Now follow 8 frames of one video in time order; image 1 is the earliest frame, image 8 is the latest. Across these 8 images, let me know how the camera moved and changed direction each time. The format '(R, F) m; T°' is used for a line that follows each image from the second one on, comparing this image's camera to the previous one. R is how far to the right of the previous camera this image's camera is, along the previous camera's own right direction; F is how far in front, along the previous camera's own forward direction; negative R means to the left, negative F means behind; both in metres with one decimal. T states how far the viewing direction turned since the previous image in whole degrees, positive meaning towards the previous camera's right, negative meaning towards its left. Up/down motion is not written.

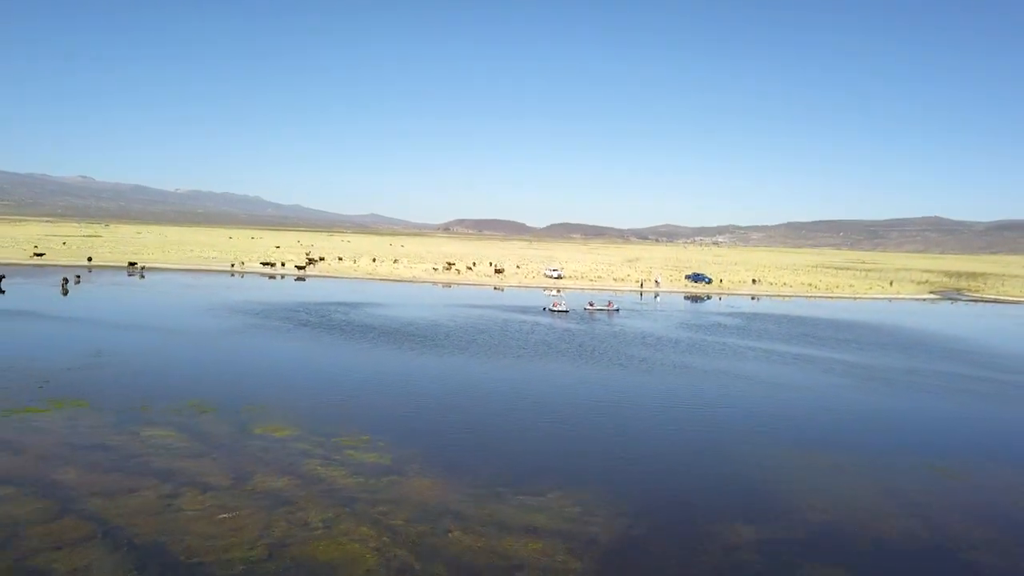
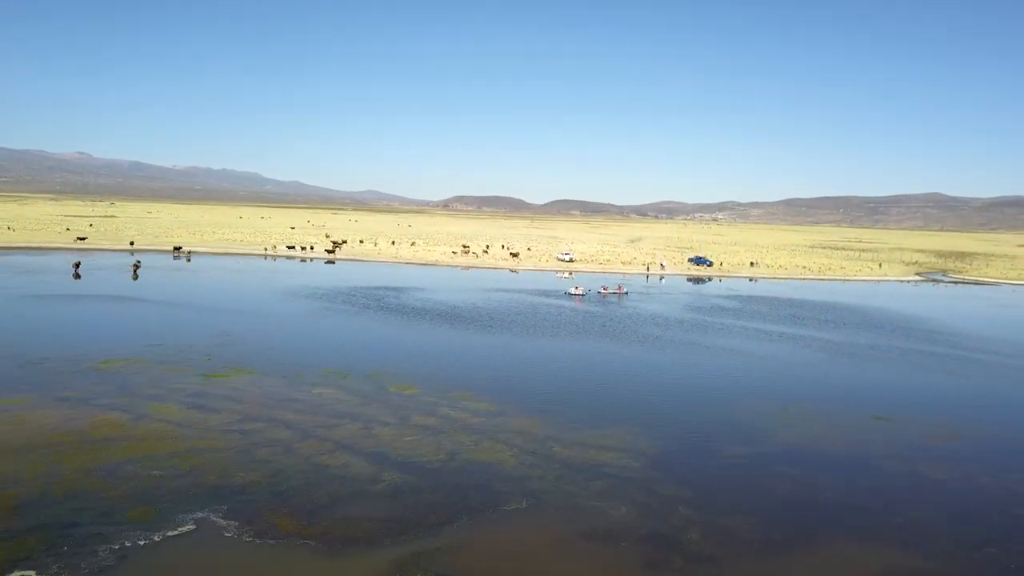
(-1.0, -4.0) m; 0°
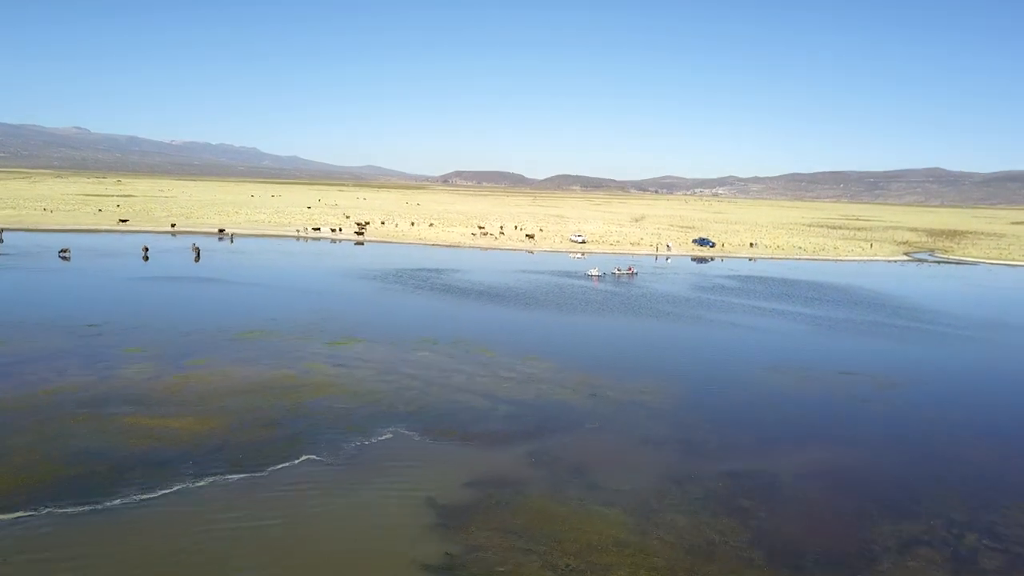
(-1.1, -4.4) m; 0°
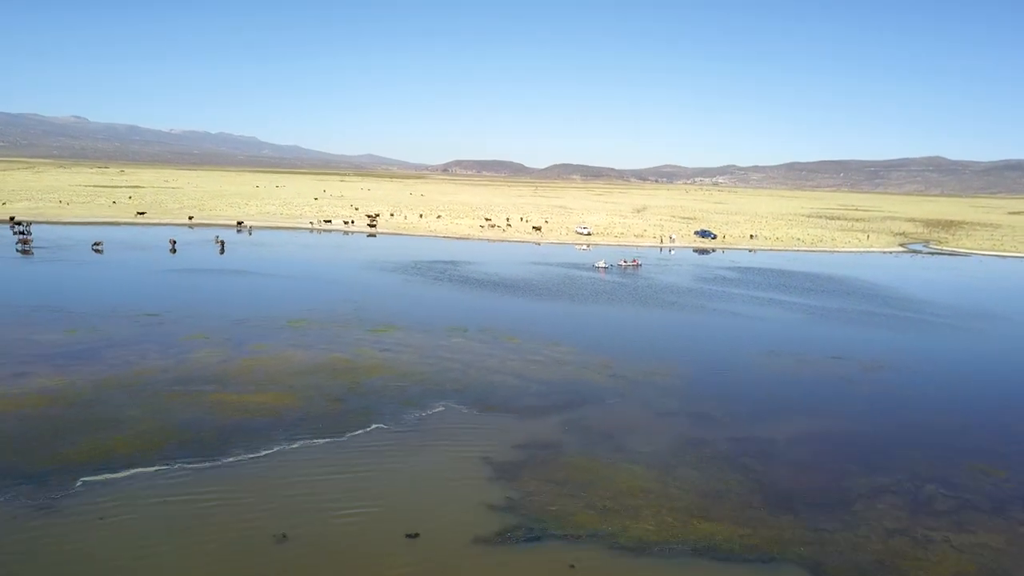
(-0.5, -2.0) m; 0°
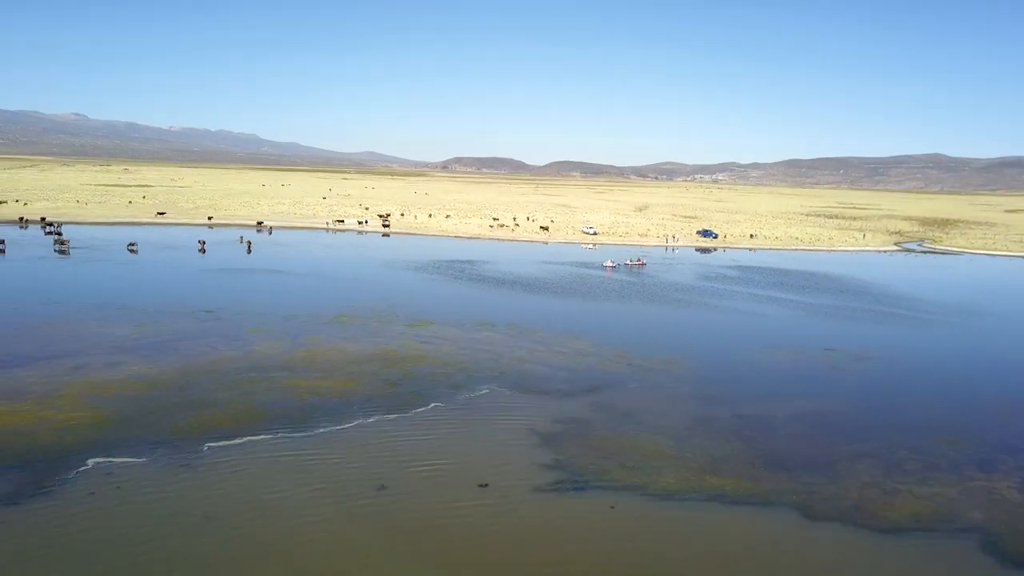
(-0.6, -2.4) m; 0°
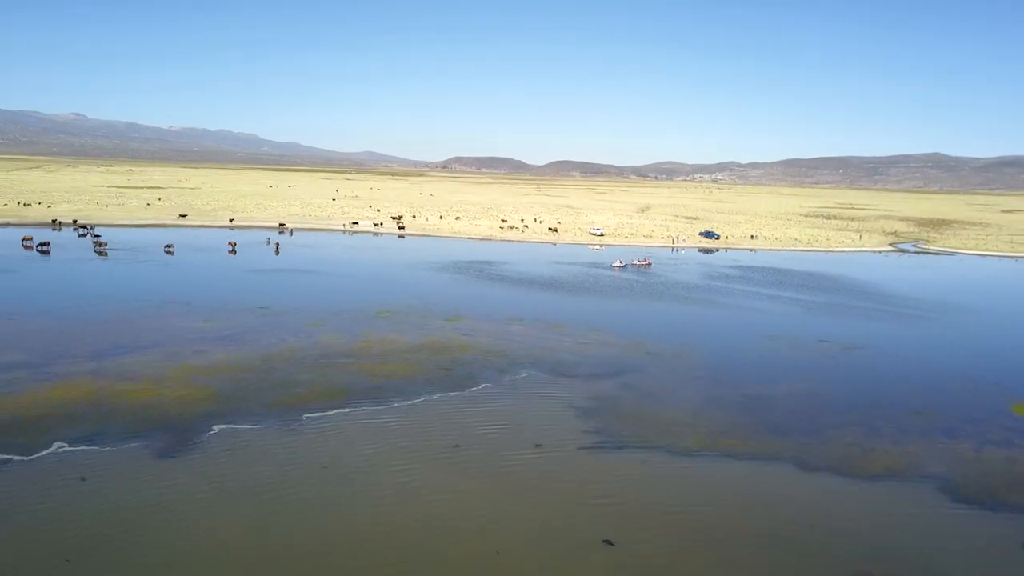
(-0.8, -2.7) m; 0°
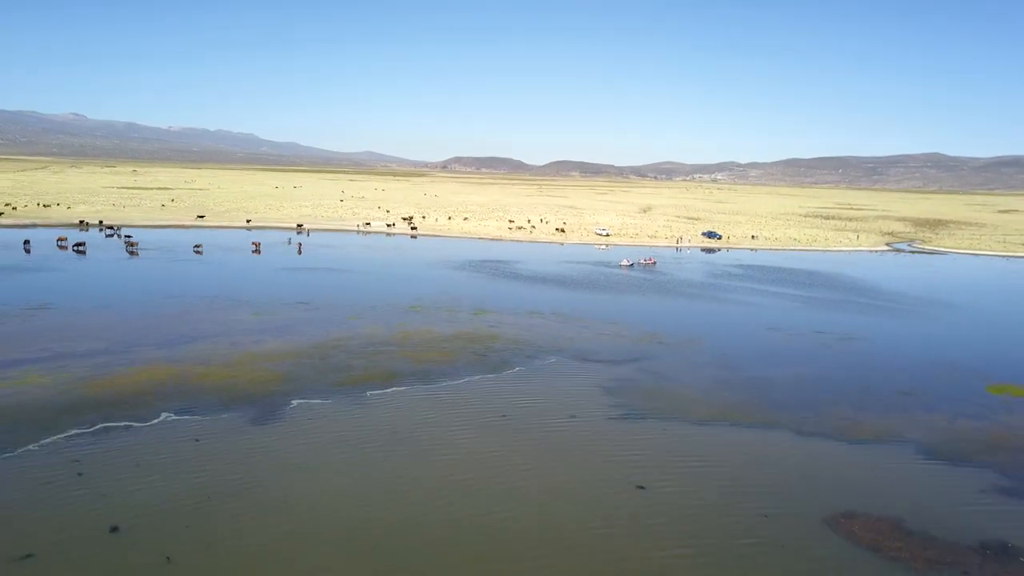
(-0.7, -2.3) m; 0°
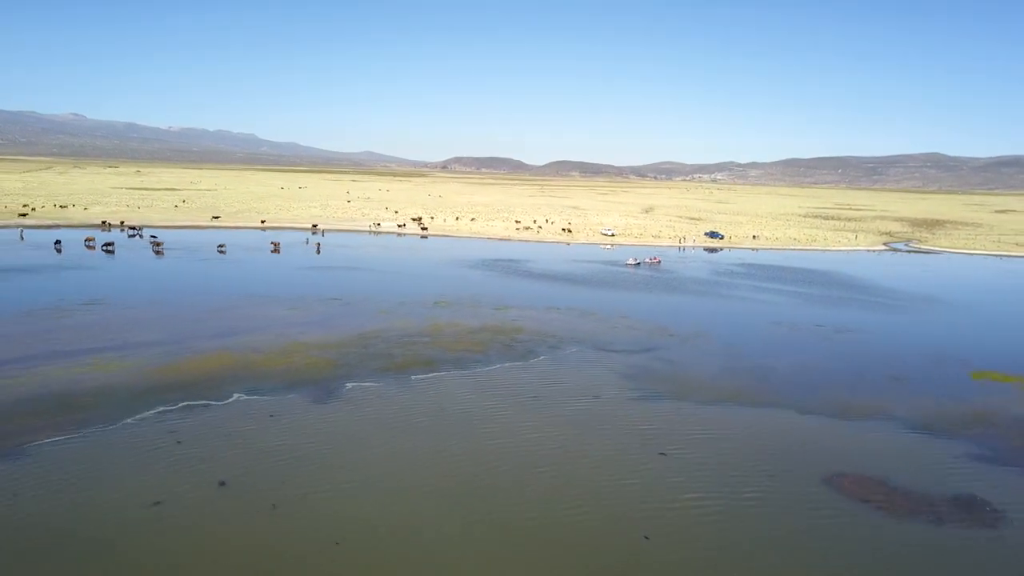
(-0.6, -2.0) m; 0°
